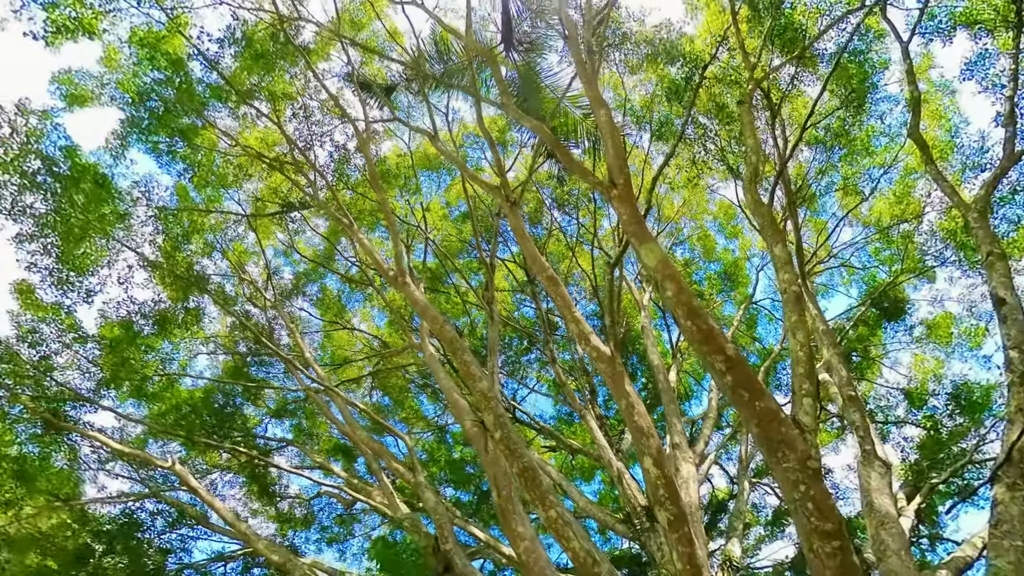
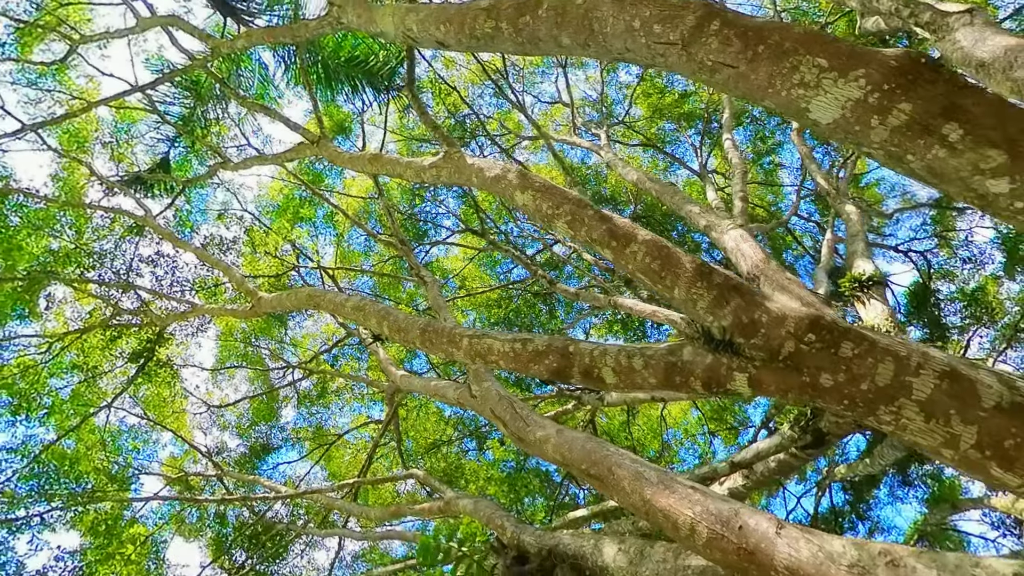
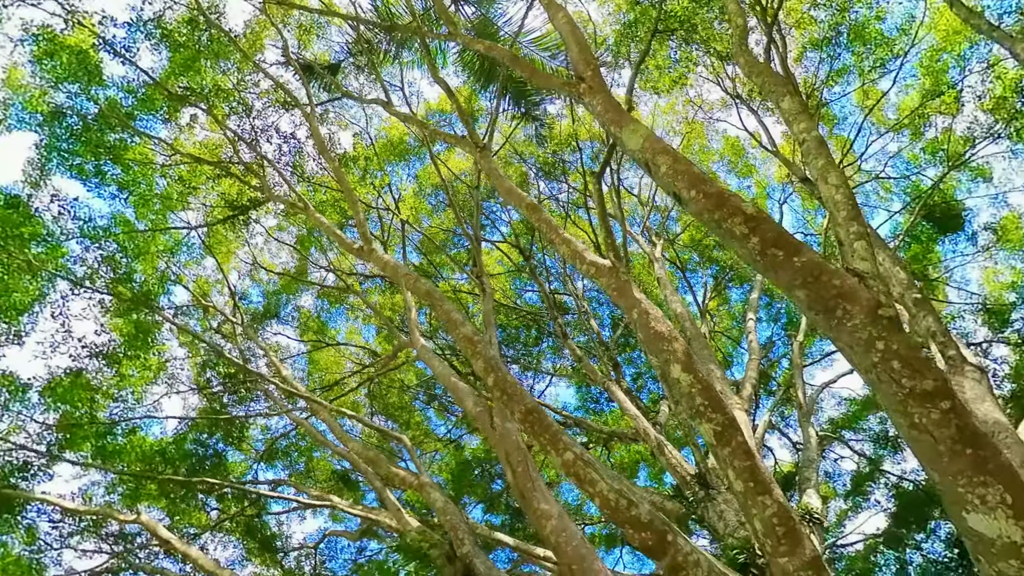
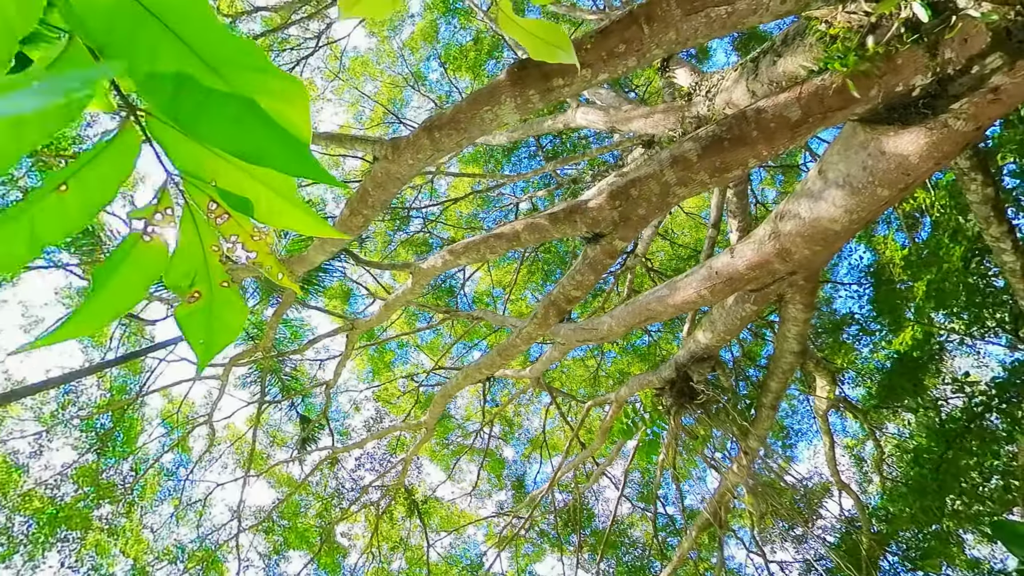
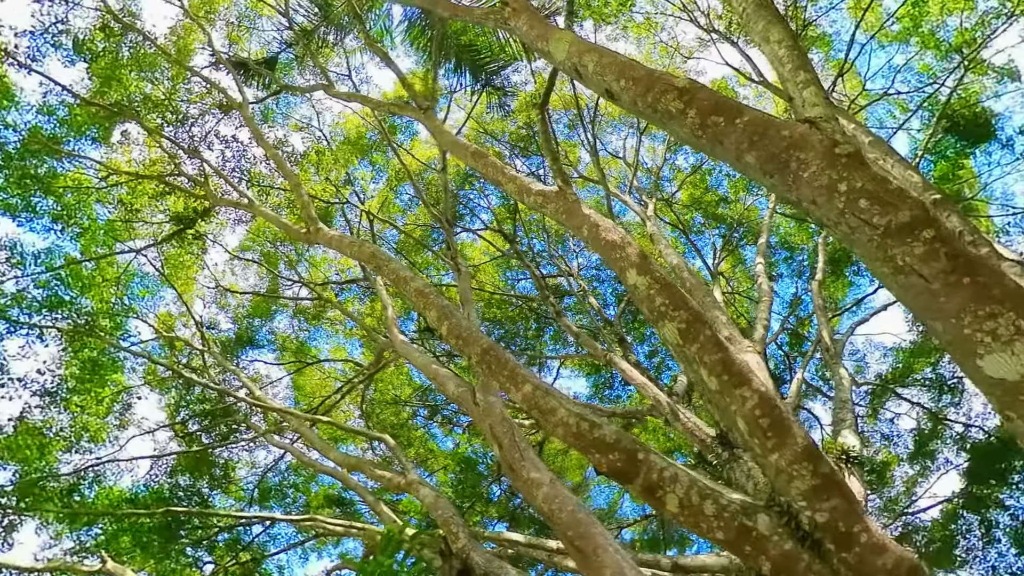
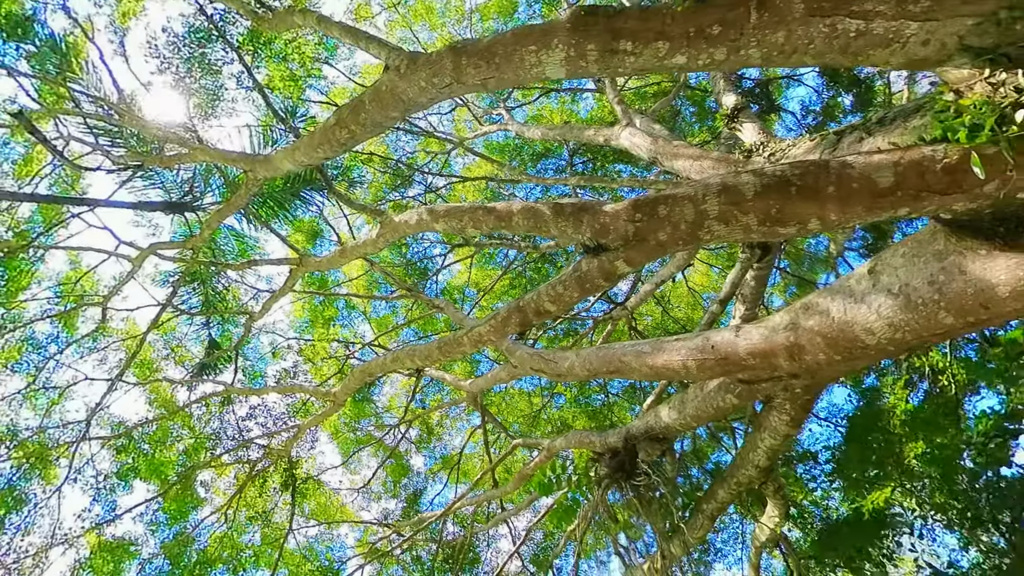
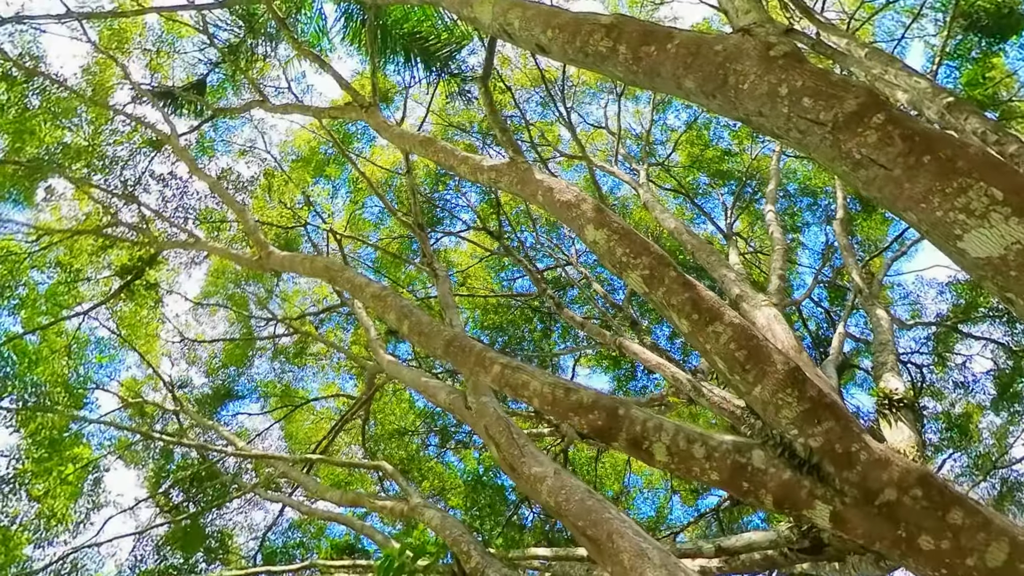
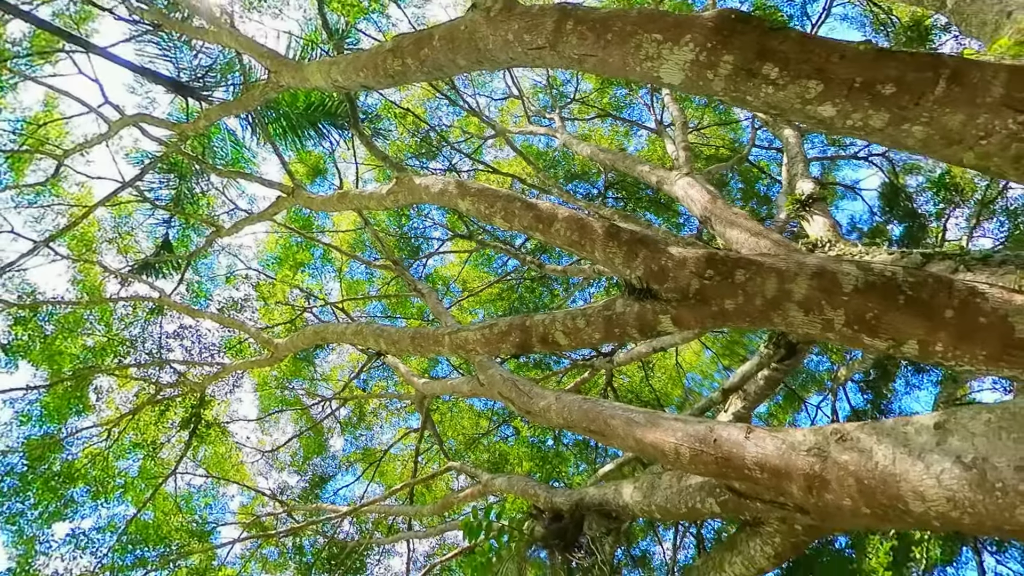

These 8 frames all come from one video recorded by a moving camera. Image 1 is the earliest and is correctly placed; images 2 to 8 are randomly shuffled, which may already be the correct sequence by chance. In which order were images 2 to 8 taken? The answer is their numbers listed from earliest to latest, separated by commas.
3, 5, 7, 2, 8, 6, 4
